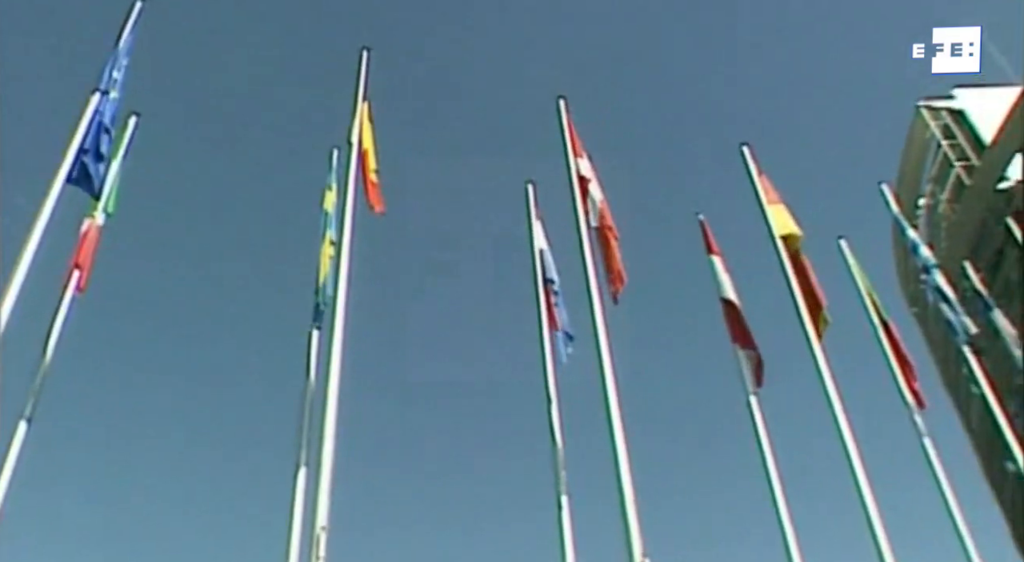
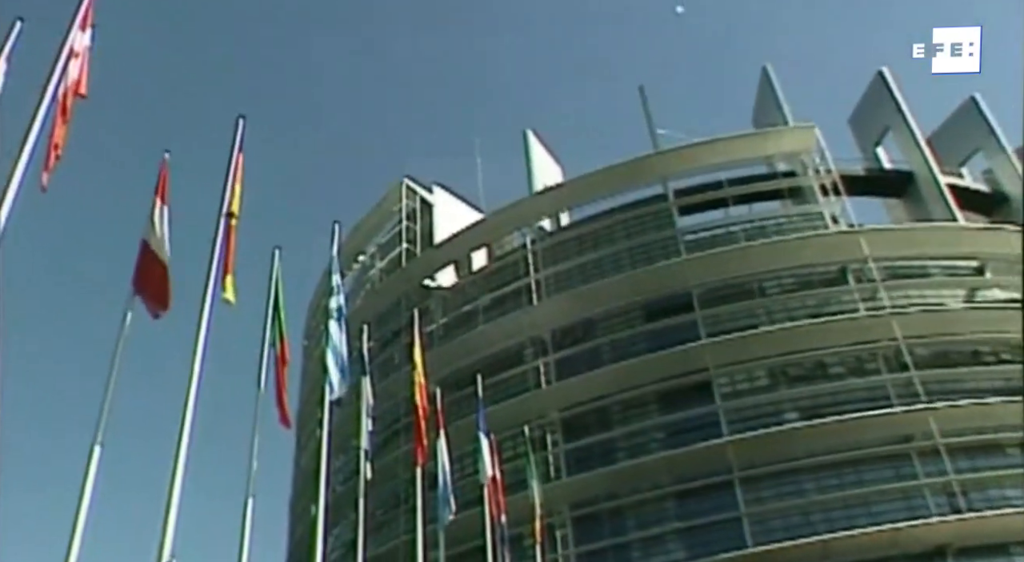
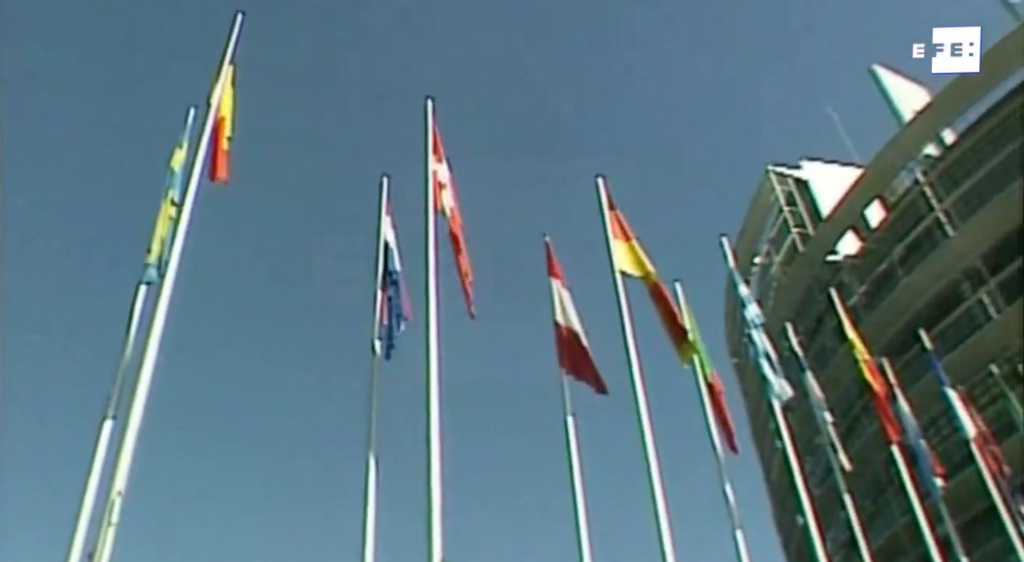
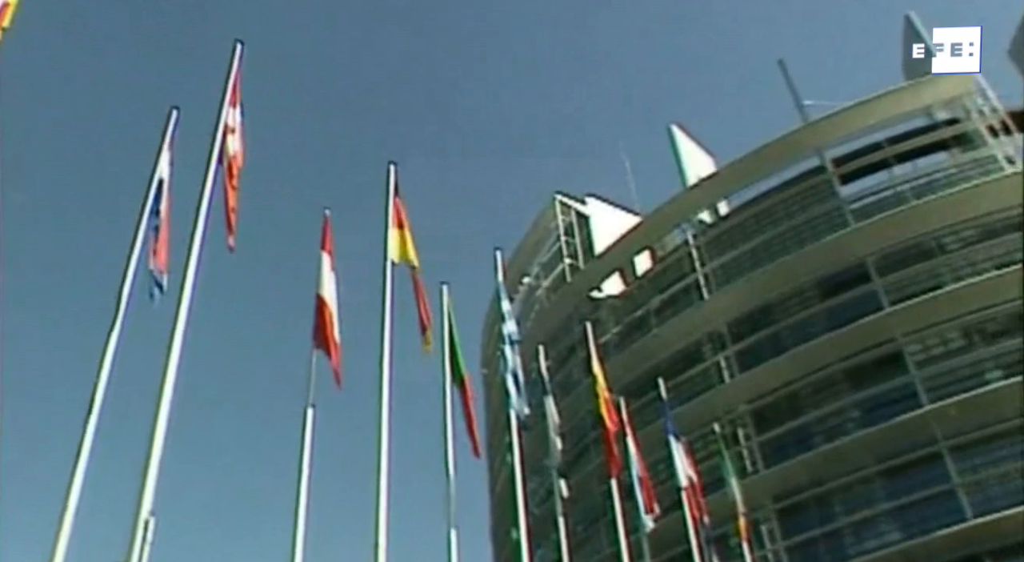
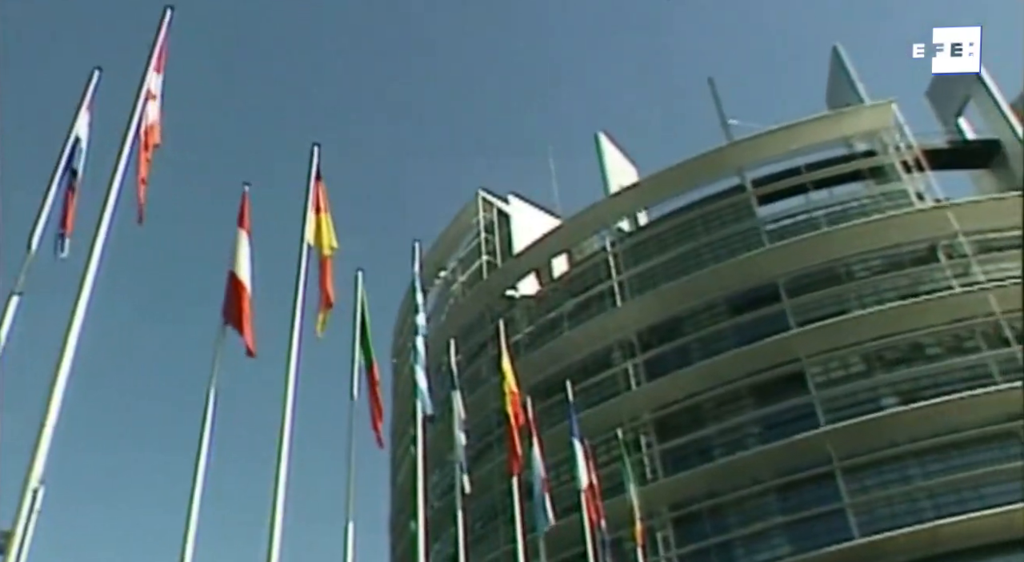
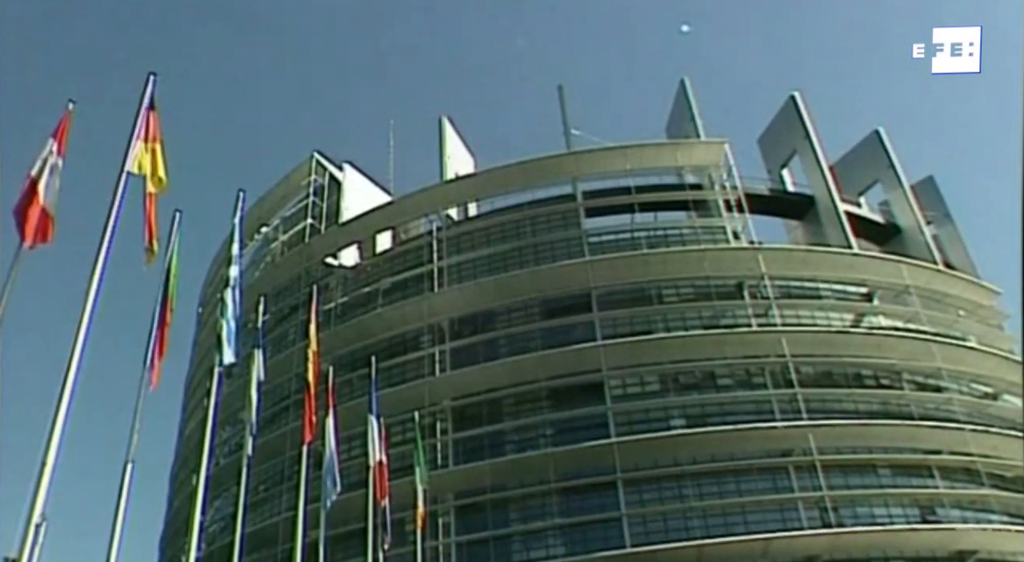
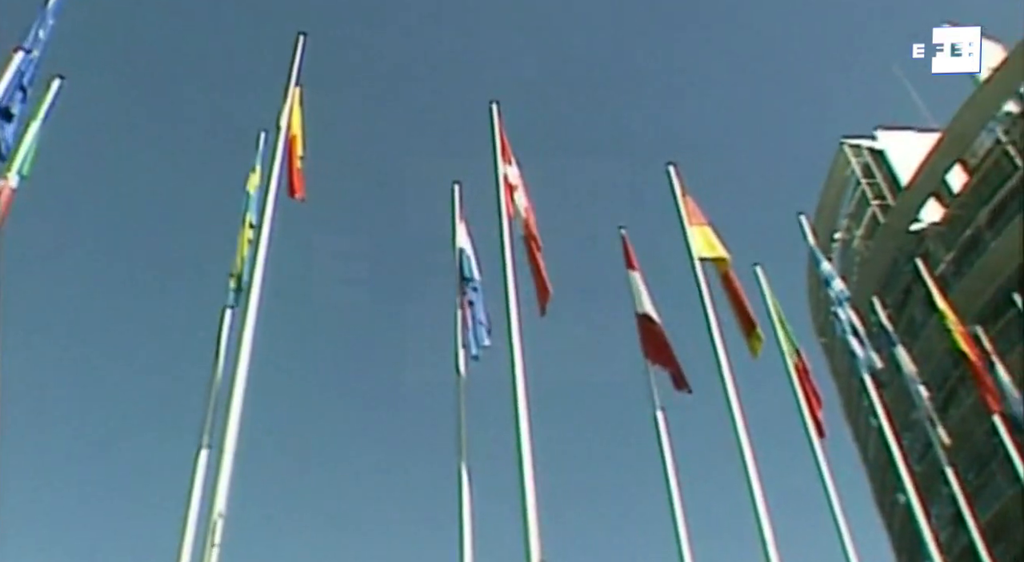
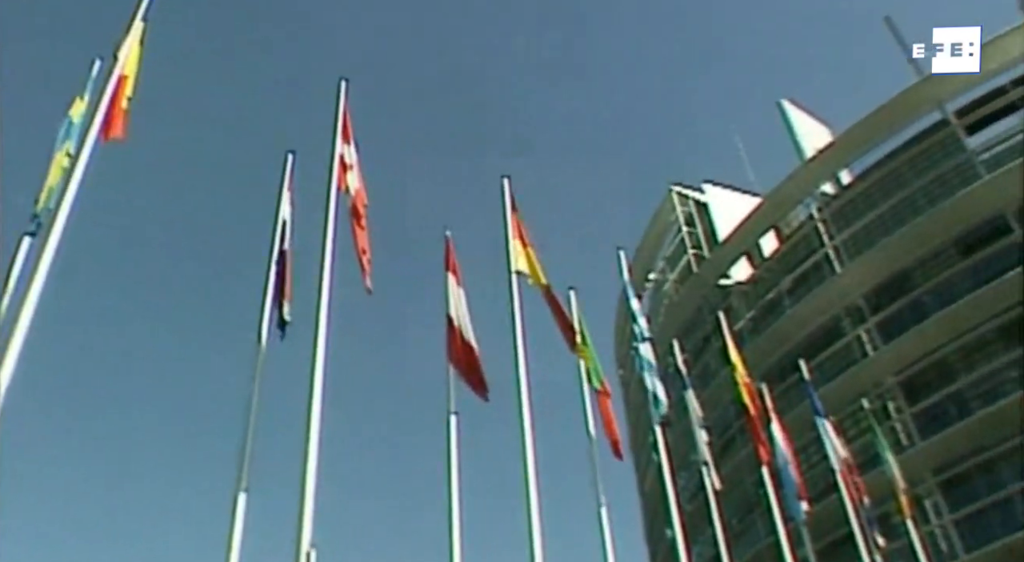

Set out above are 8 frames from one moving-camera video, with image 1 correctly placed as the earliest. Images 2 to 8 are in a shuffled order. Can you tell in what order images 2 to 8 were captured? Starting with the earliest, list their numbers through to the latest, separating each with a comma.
7, 3, 8, 4, 5, 2, 6
